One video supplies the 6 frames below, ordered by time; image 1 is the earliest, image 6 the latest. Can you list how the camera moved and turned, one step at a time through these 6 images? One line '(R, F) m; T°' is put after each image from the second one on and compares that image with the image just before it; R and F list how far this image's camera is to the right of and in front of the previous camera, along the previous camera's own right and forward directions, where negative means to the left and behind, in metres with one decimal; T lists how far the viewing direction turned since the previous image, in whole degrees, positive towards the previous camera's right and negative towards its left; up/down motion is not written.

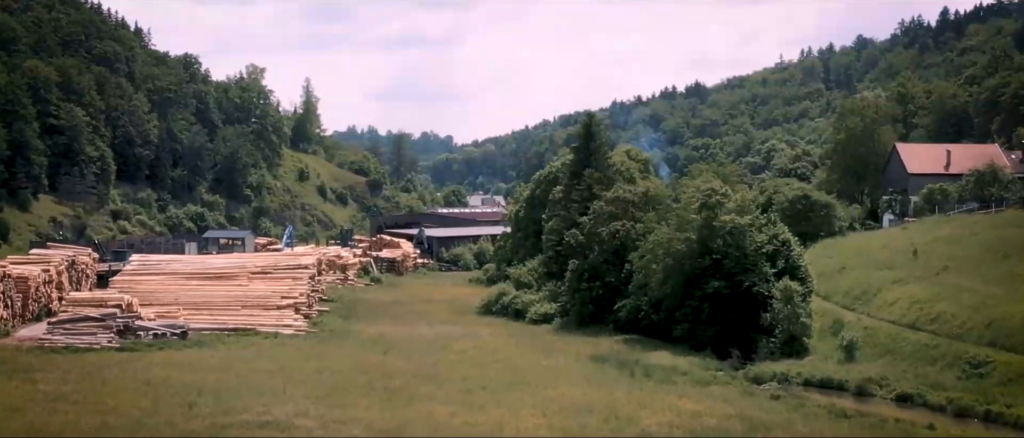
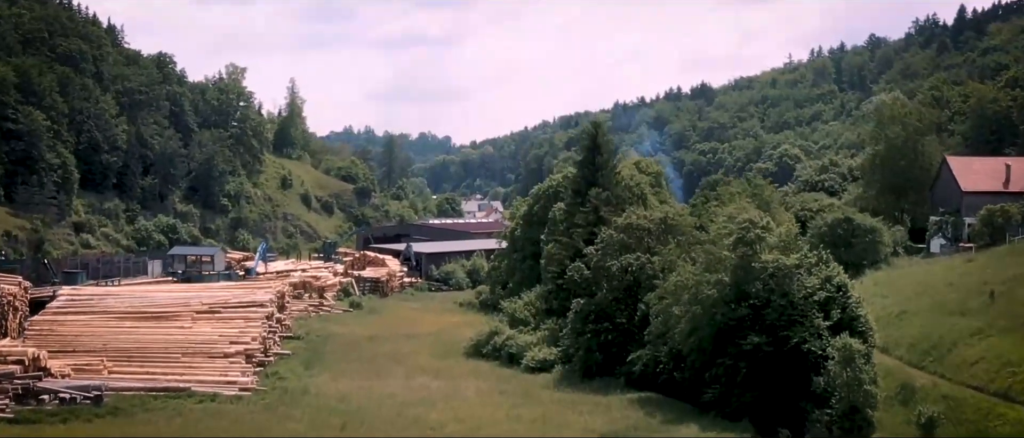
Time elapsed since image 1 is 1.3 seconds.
(+0.1, +4.1) m; 0°
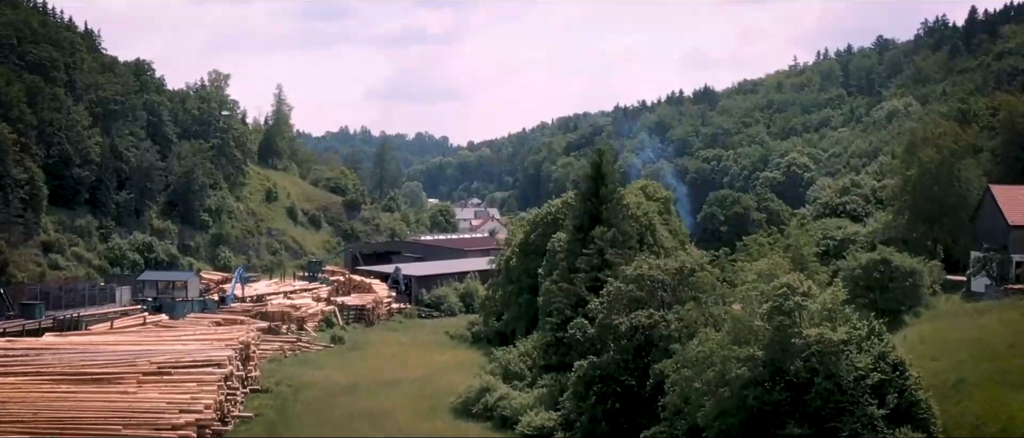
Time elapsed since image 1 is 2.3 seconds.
(+0.1, +2.8) m; 0°
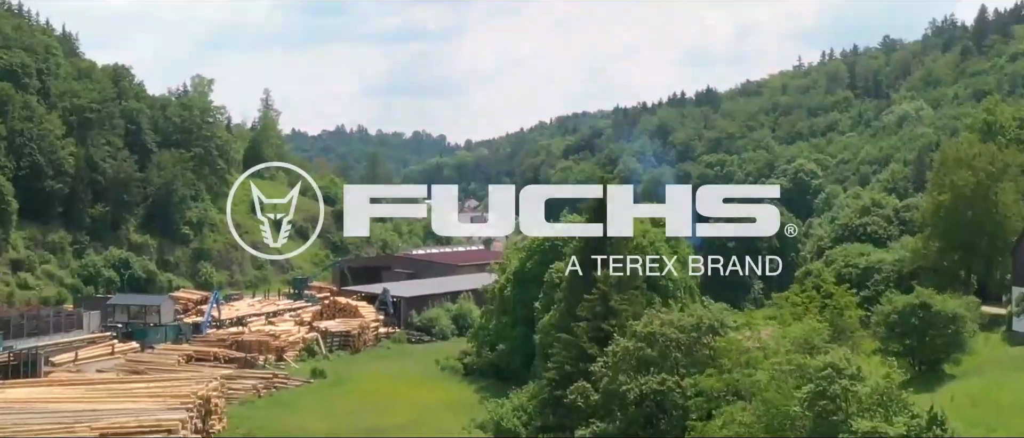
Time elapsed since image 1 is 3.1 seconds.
(+0.1, +2.4) m; 0°
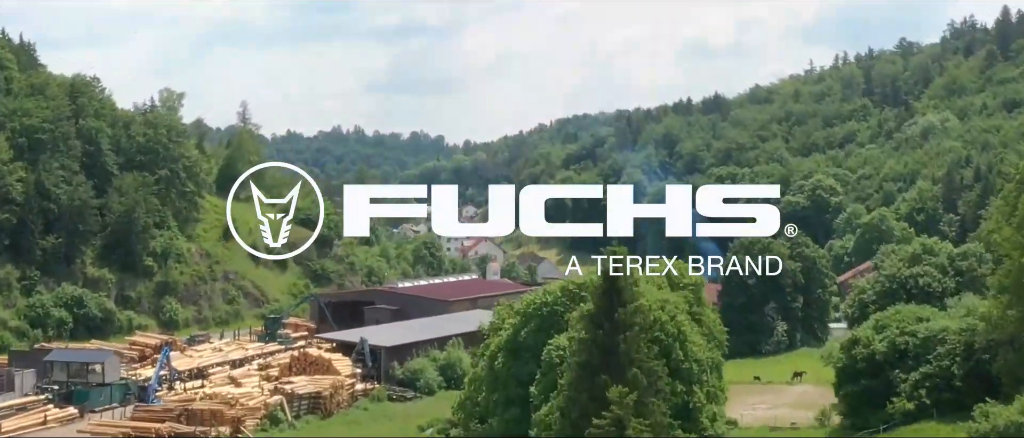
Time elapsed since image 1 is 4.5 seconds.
(+0.1, +4.5) m; 0°
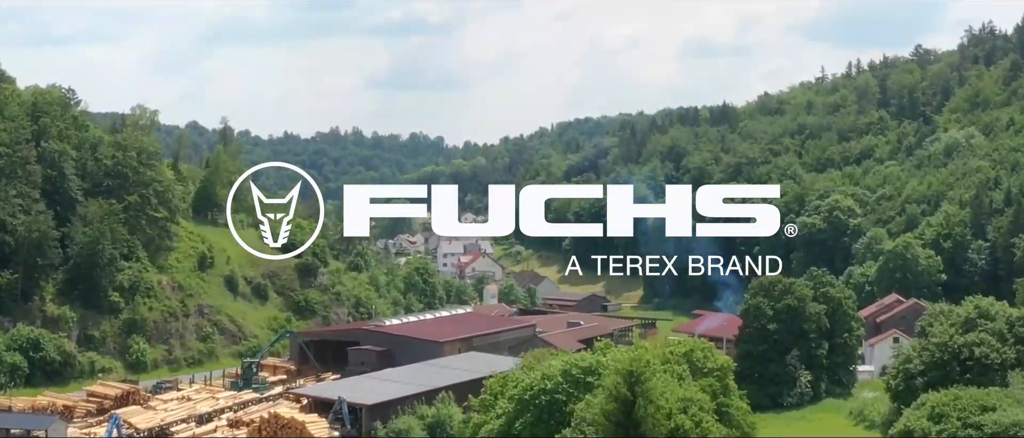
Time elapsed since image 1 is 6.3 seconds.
(+0.1, +3.5) m; 0°
